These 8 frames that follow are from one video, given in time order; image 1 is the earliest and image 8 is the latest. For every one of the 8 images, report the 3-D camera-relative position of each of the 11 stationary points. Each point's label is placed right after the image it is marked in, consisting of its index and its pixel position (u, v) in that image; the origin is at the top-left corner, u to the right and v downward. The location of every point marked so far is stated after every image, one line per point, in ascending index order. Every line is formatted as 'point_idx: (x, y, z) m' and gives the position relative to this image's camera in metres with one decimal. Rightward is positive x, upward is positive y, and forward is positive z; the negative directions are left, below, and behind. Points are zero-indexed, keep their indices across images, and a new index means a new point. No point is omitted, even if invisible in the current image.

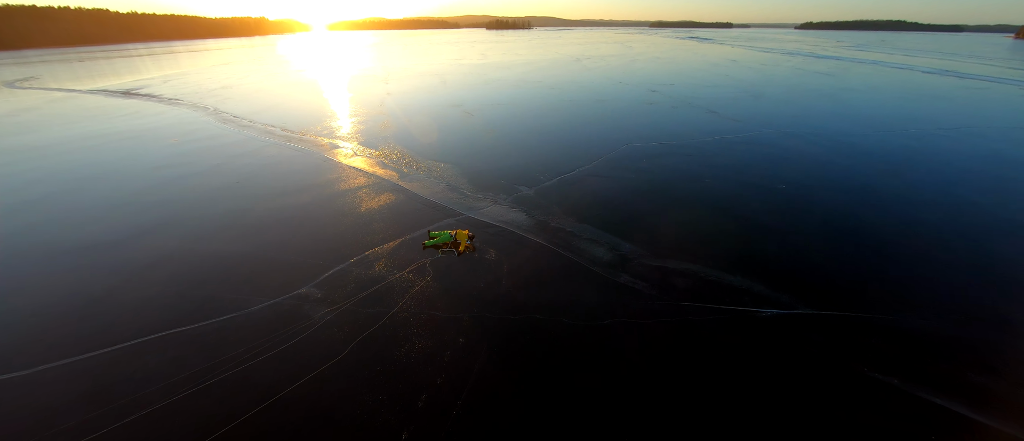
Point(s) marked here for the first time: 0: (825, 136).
0: (+19.0, +5.0, +19.8) m
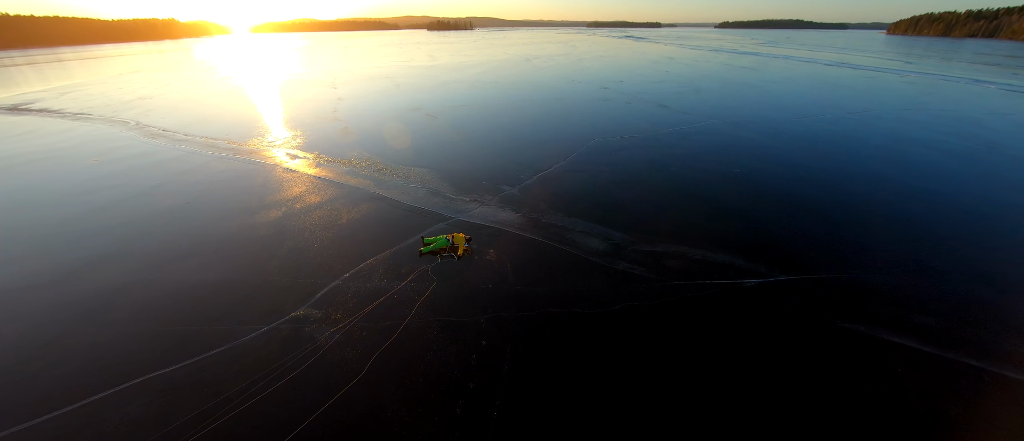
0: (+16.9, +6.5, +22.1) m
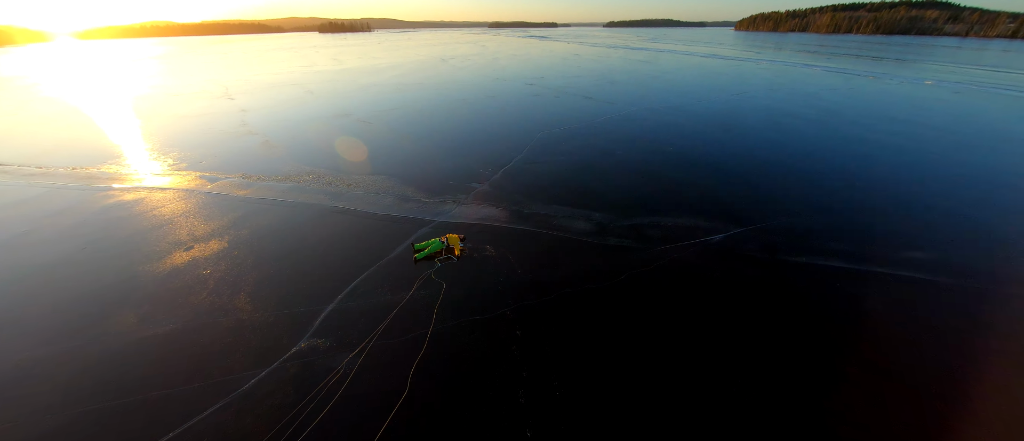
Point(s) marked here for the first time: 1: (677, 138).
0: (+12.5, +8.7, +25.2) m
1: (+9.4, +4.7, +18.3) m
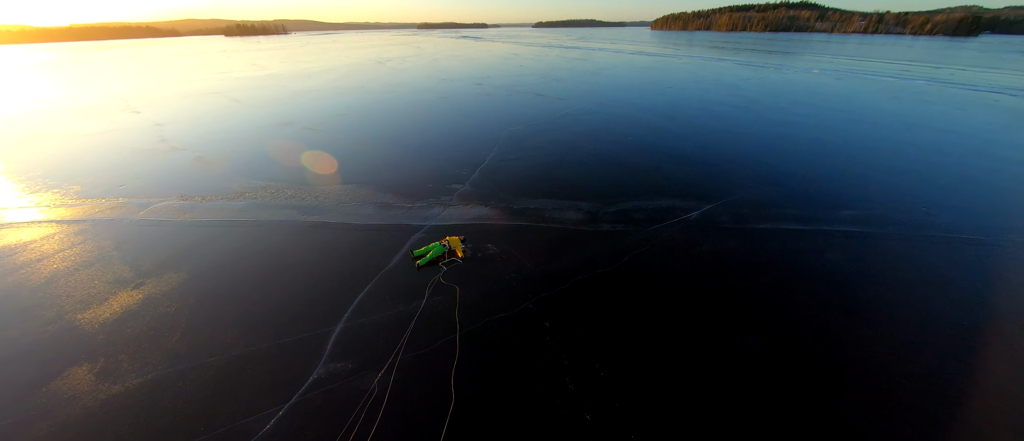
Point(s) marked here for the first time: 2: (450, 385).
0: (+8.9, +9.9, +26.8) m
1: (+7.3, +5.6, +19.6) m
2: (-1.0, -2.6, +5.0) m
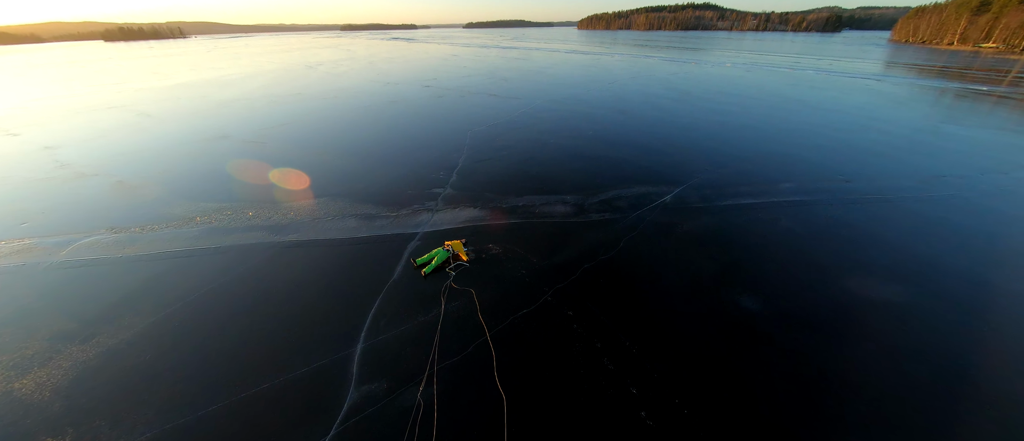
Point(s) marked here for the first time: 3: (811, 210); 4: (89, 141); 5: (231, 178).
0: (+5.1, +10.6, +28.0) m
1: (+5.0, +6.2, +20.6) m
2: (-0.2, -2.6, +5.0) m
3: (+9.9, +0.3, +10.6) m
4: (-23.8, +4.4, +18.1) m
5: (-11.4, +1.8, +13.1) m
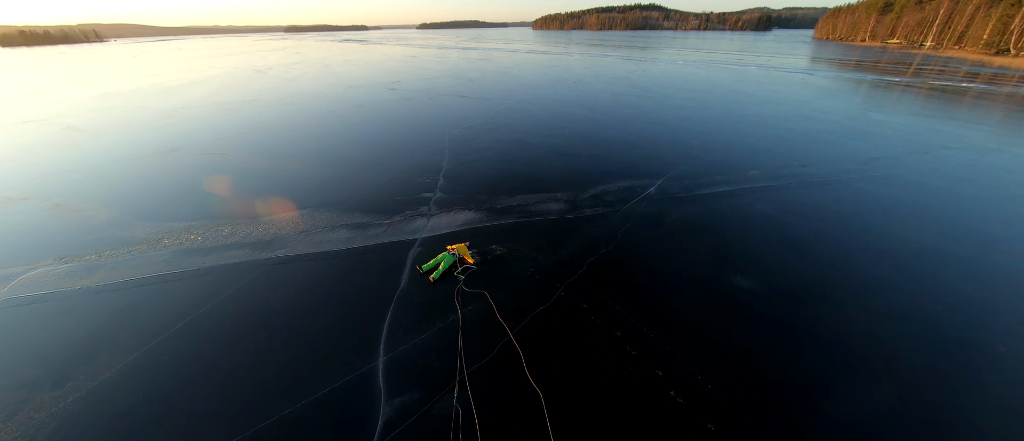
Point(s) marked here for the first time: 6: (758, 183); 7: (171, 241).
0: (+2.5, +10.8, +28.4) m
1: (+3.4, +6.5, +21.1) m
2: (+0.3, -2.6, +5.1) m
3: (+9.6, +1.0, +11.6) m
4: (-24.8, +2.9, +15.9) m
5: (-11.9, +1.0, +12.0) m
6: (+9.5, +1.5, +12.4) m
7: (-9.7, -0.6, +9.2) m
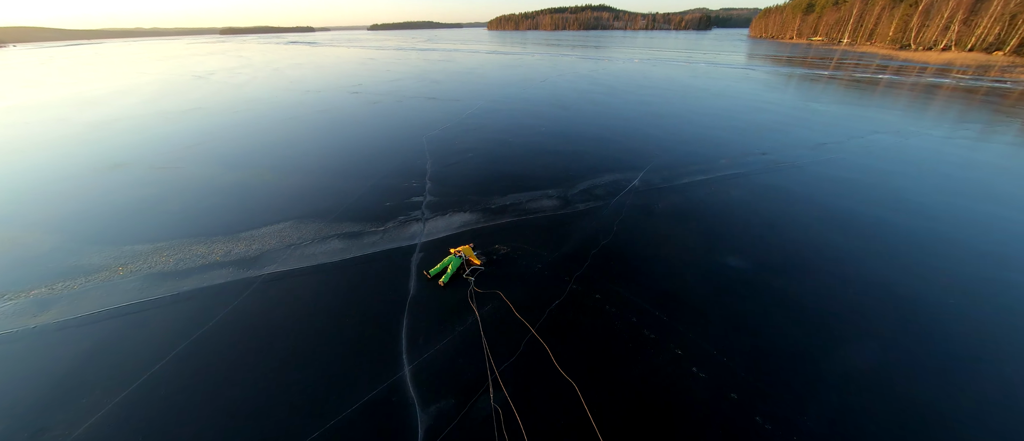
0: (-0.1, +10.9, +28.6) m
1: (+1.8, +6.7, +21.4) m
2: (+0.8, -2.5, +5.2) m
3: (+9.2, +1.6, +12.6) m
4: (-25.5, +1.3, +13.5) m
5: (-12.2, +0.3, +10.9) m
6: (+9.0, +2.1, +13.4) m
7: (-9.7, -1.2, +8.3) m
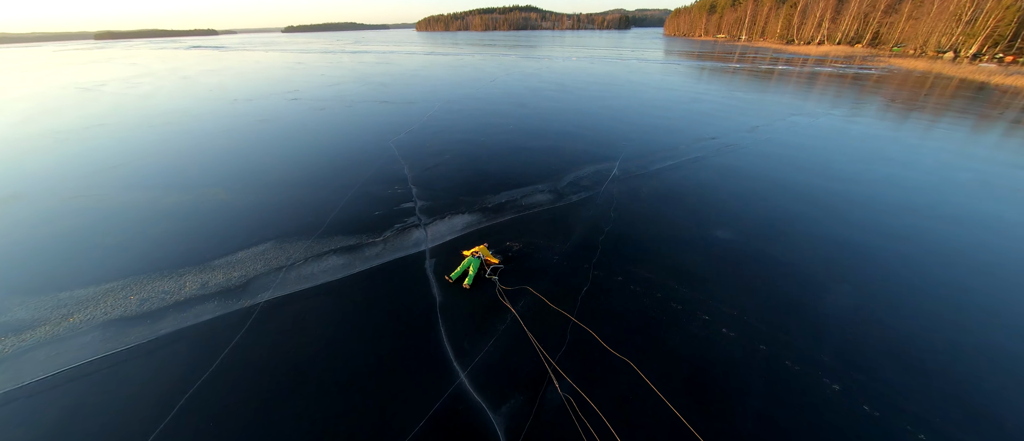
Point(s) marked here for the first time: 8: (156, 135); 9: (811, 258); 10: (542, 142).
0: (-3.9, +10.8, +28.4) m
1: (-0.6, +6.8, +21.6) m
2: (+1.7, -2.3, +5.5) m
3: (+8.5, +2.6, +14.0) m
4: (-25.8, -1.1, +9.7) m
5: (-12.1, -0.8, +9.2) m
6: (+8.2, +3.0, +14.8) m
7: (-9.2, -2.0, +6.9) m
8: (-21.8, +5.1, +19.9) m
9: (+7.6, -1.0, +8.1) m
10: (+1.6, +4.1, +16.9) m
